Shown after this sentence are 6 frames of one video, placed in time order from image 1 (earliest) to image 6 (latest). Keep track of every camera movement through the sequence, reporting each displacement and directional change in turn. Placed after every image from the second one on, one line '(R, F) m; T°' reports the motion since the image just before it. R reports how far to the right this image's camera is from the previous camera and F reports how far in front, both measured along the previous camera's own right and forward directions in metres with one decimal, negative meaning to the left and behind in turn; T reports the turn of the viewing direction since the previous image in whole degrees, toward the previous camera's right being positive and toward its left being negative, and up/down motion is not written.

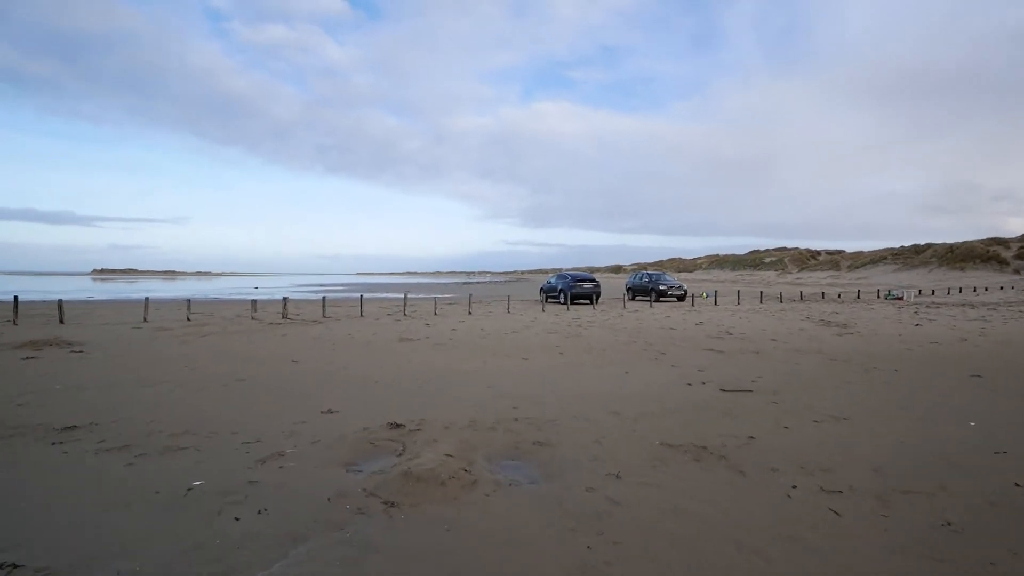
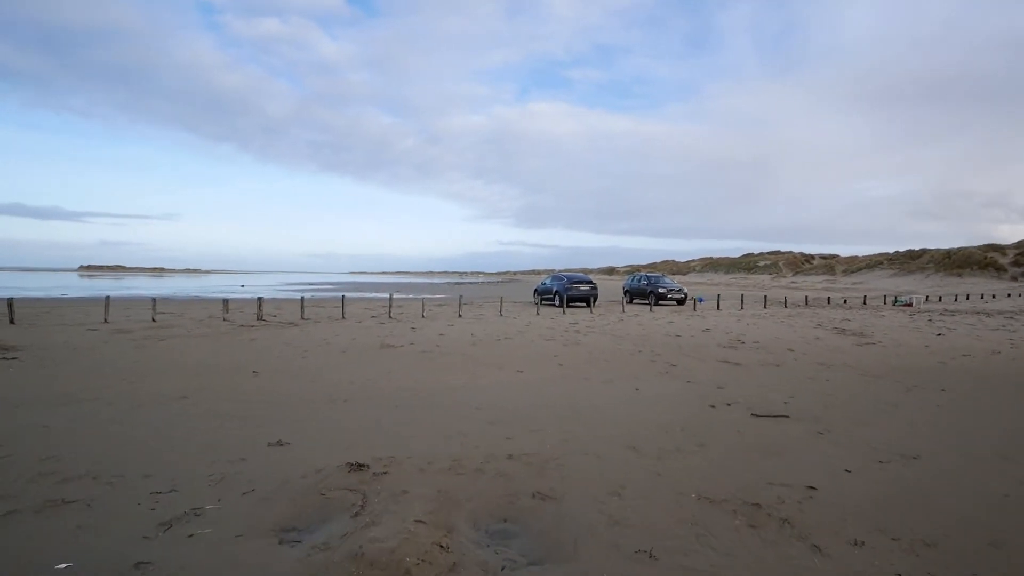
(0.0, +1.3) m; +1°
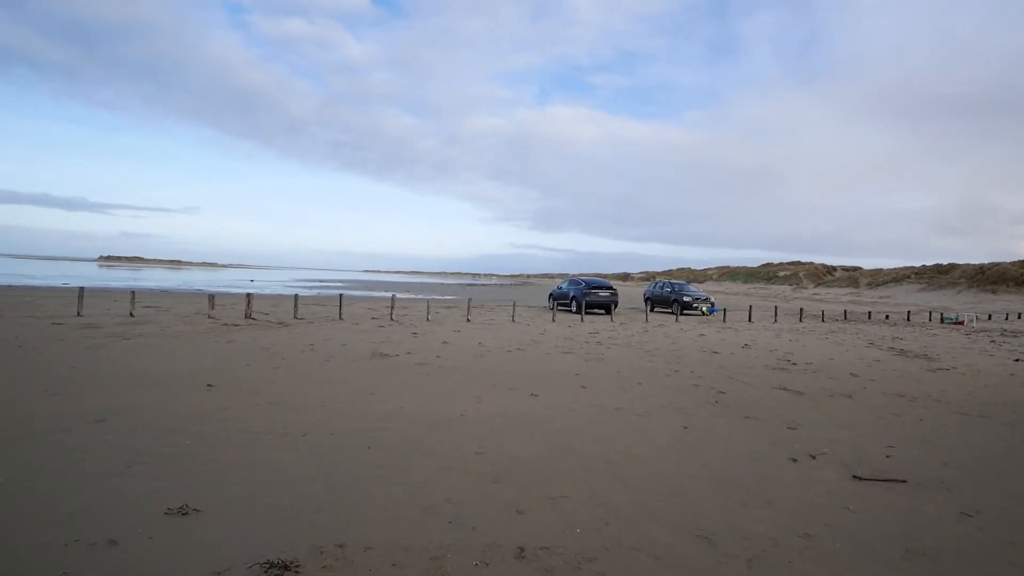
(-0.1, +1.8) m; -2°
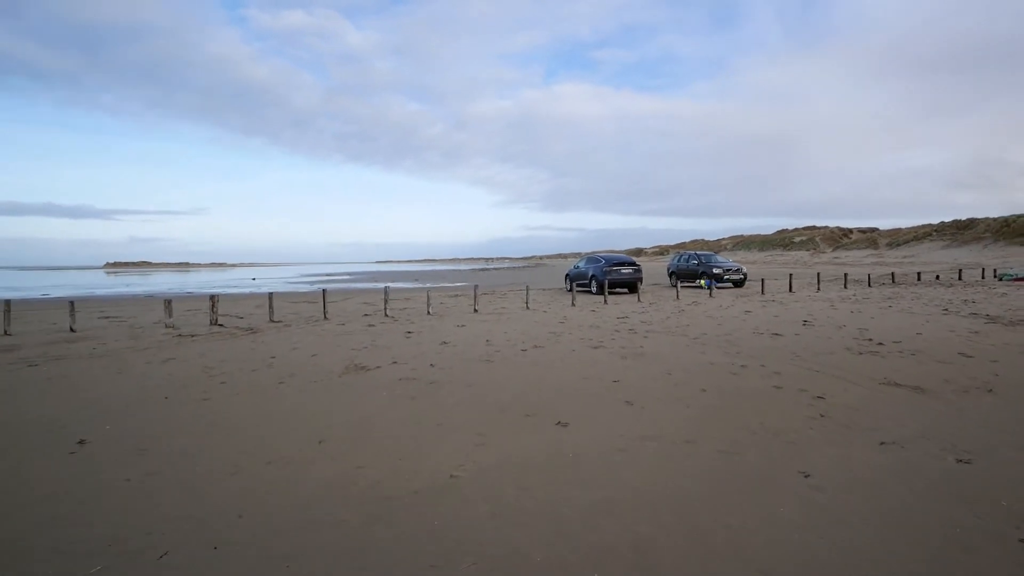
(0.0, +2.4) m; -1°
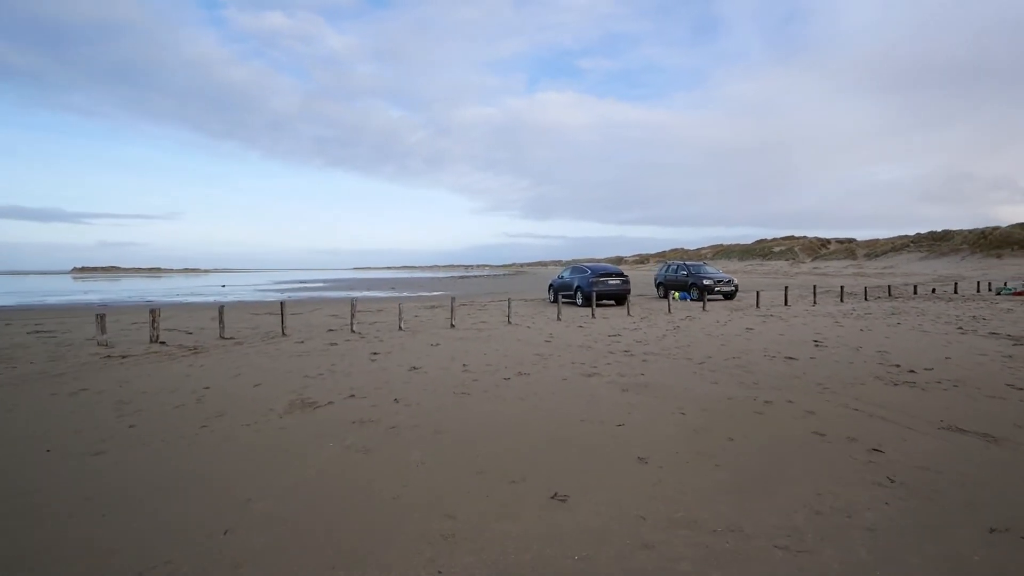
(0.0, +1.3) m; +2°
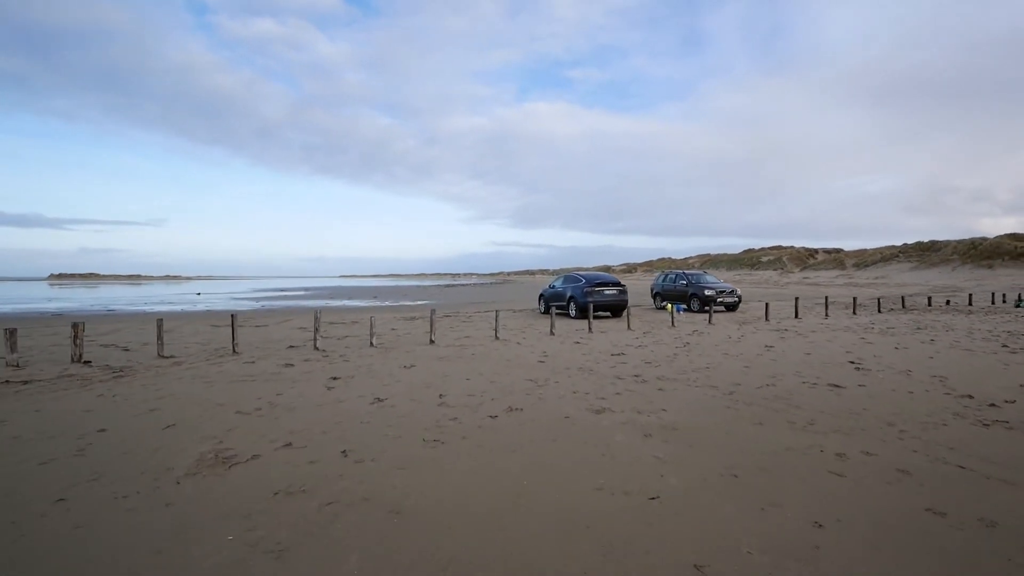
(0.0, +1.7) m; +1°
